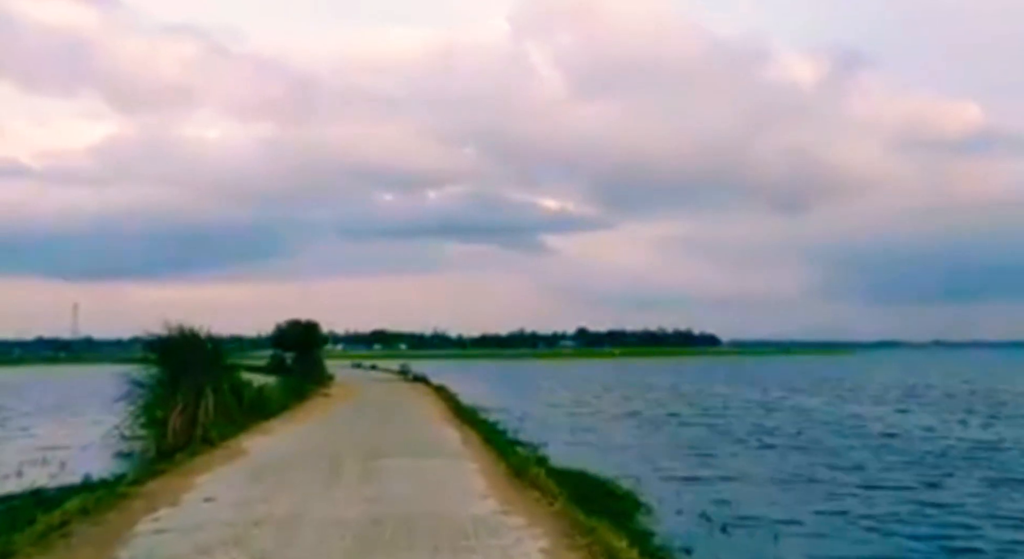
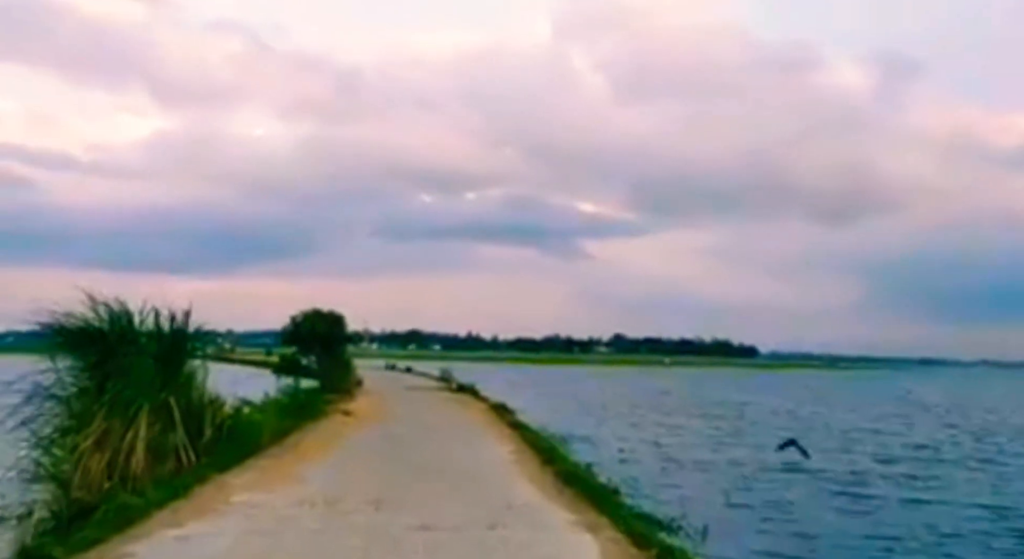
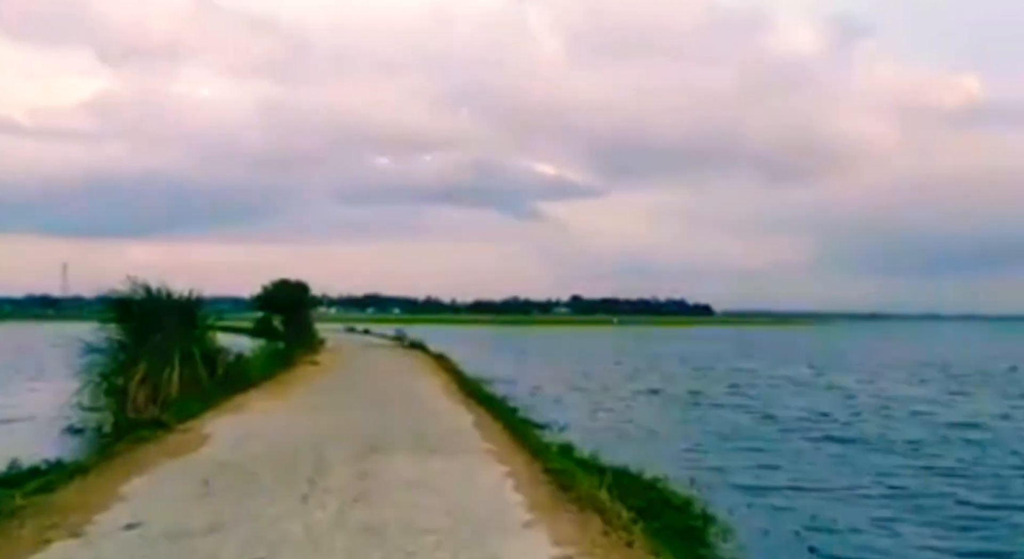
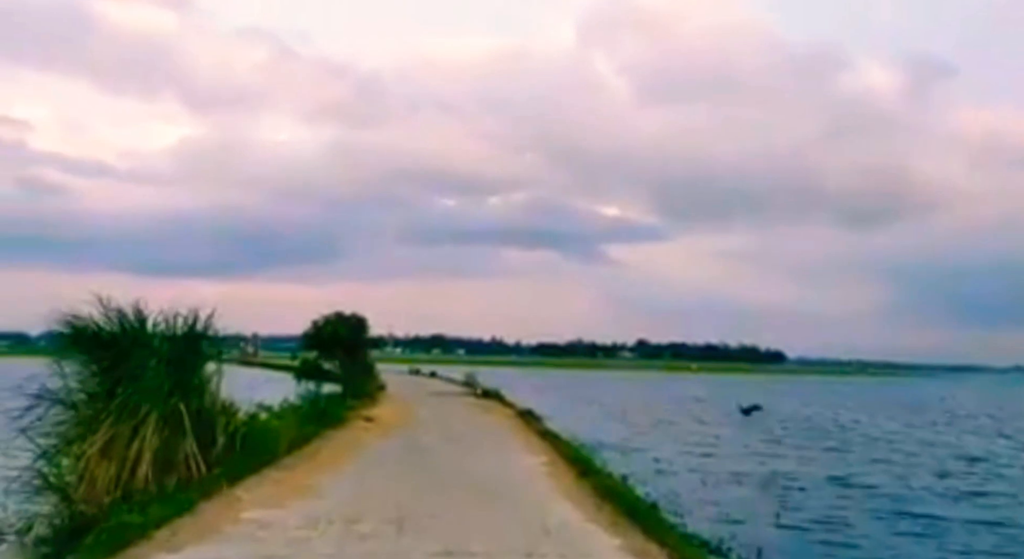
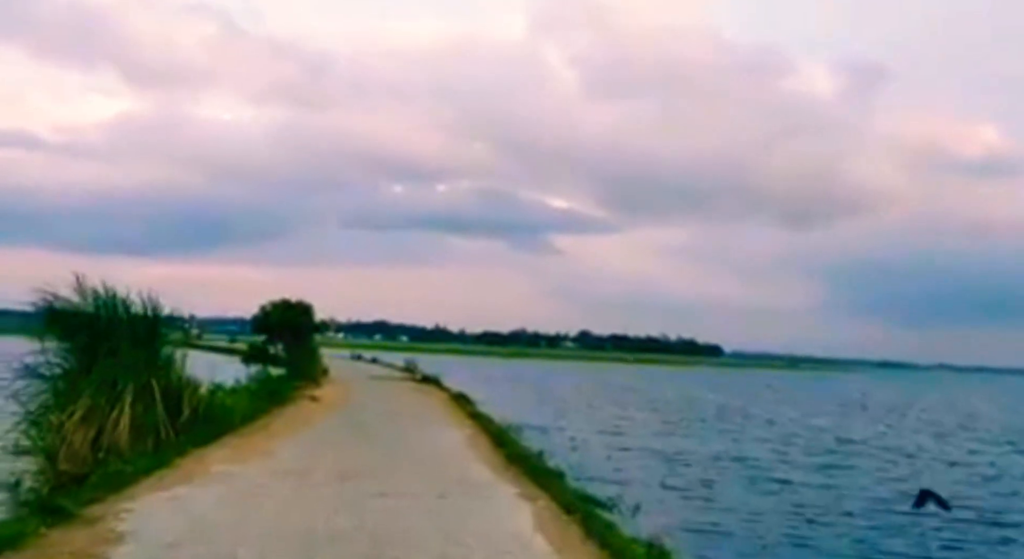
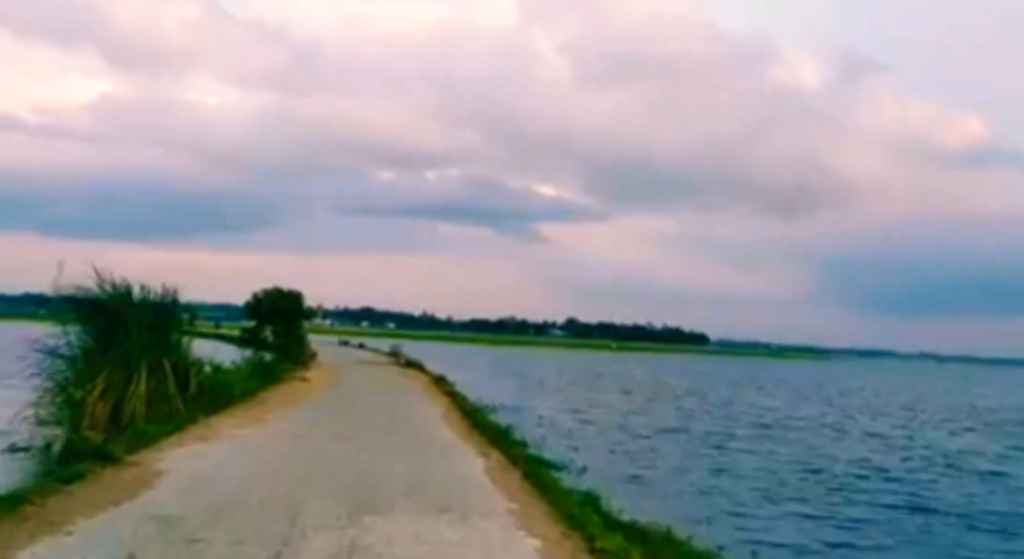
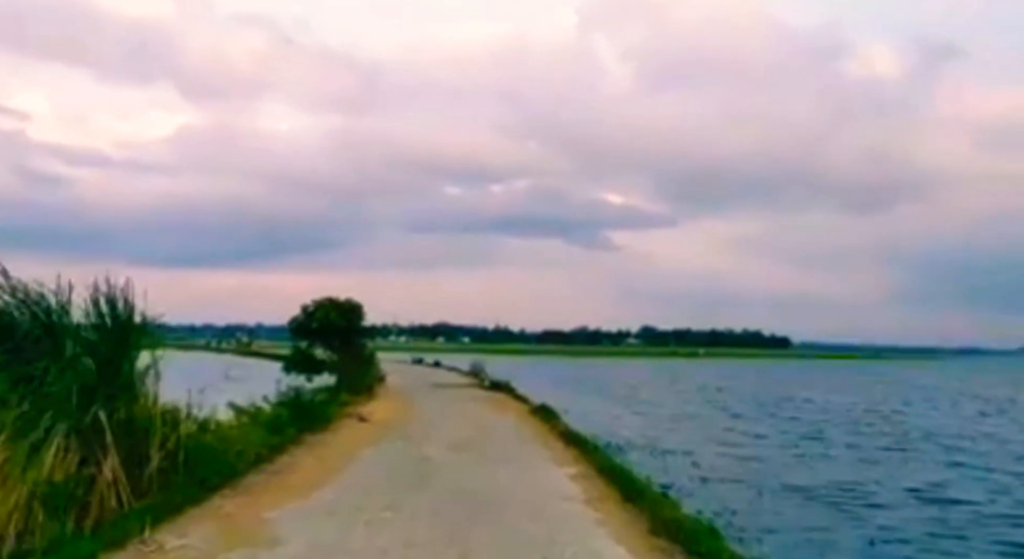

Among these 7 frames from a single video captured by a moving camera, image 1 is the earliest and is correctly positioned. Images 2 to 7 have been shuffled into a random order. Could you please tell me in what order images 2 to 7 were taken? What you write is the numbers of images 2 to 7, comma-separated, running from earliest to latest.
3, 6, 5, 2, 4, 7
